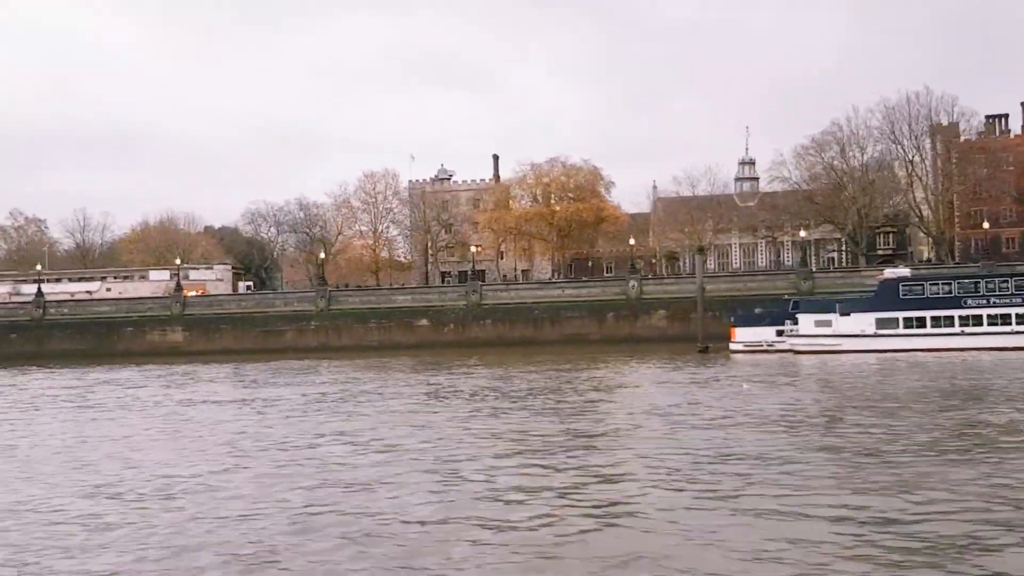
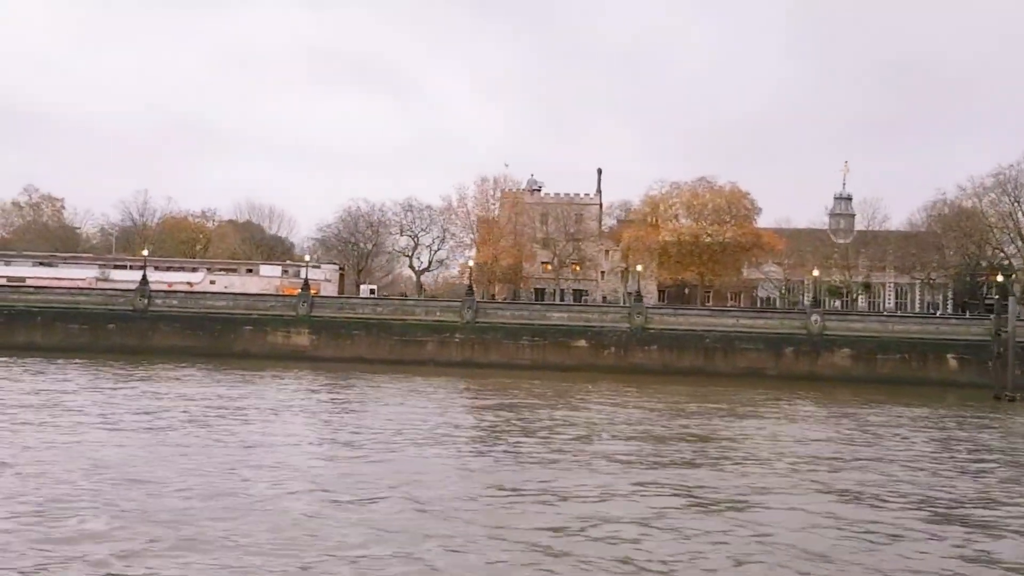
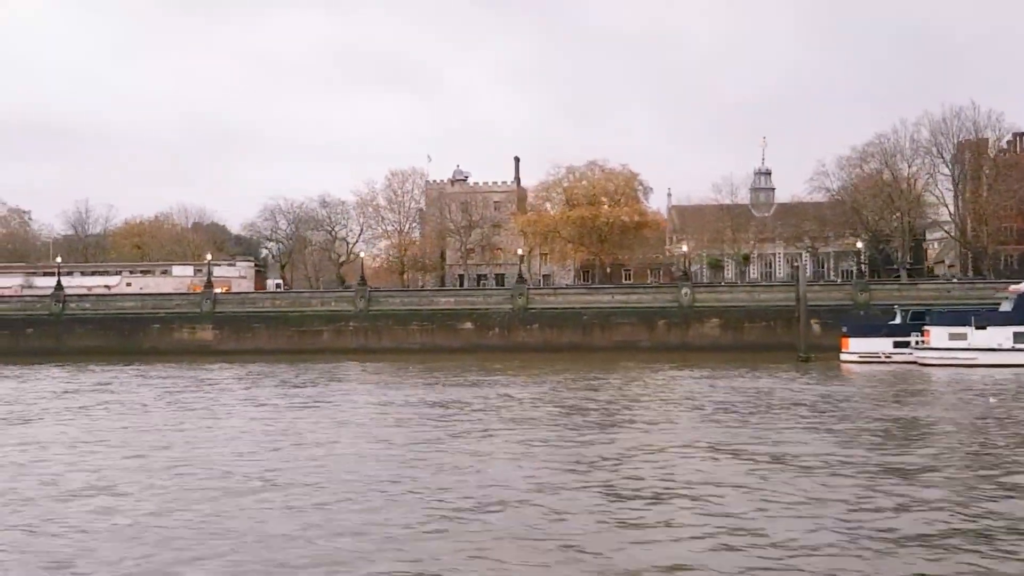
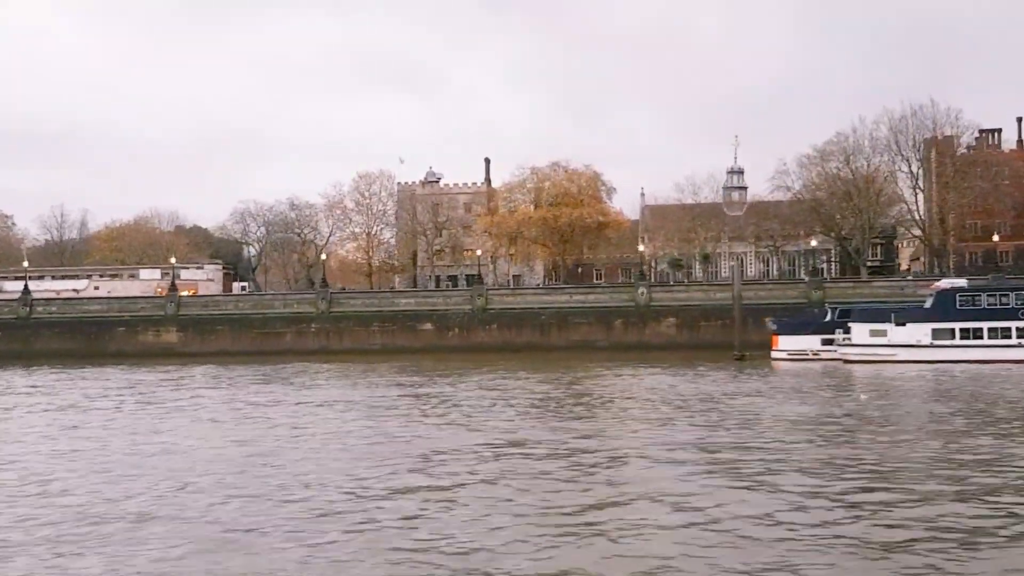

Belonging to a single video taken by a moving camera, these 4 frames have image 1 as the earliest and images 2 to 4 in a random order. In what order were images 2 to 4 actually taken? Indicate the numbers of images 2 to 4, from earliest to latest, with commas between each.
4, 3, 2
